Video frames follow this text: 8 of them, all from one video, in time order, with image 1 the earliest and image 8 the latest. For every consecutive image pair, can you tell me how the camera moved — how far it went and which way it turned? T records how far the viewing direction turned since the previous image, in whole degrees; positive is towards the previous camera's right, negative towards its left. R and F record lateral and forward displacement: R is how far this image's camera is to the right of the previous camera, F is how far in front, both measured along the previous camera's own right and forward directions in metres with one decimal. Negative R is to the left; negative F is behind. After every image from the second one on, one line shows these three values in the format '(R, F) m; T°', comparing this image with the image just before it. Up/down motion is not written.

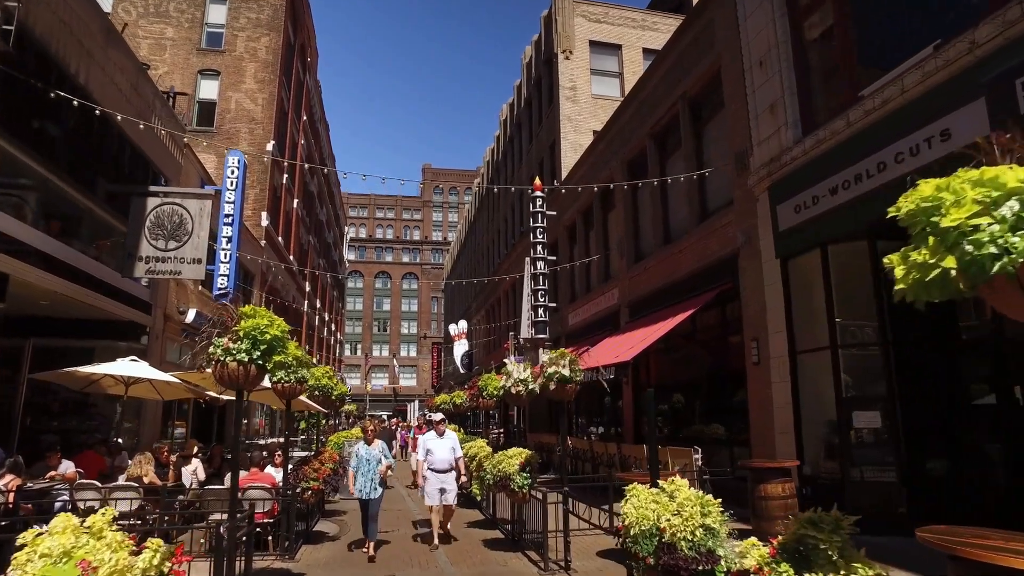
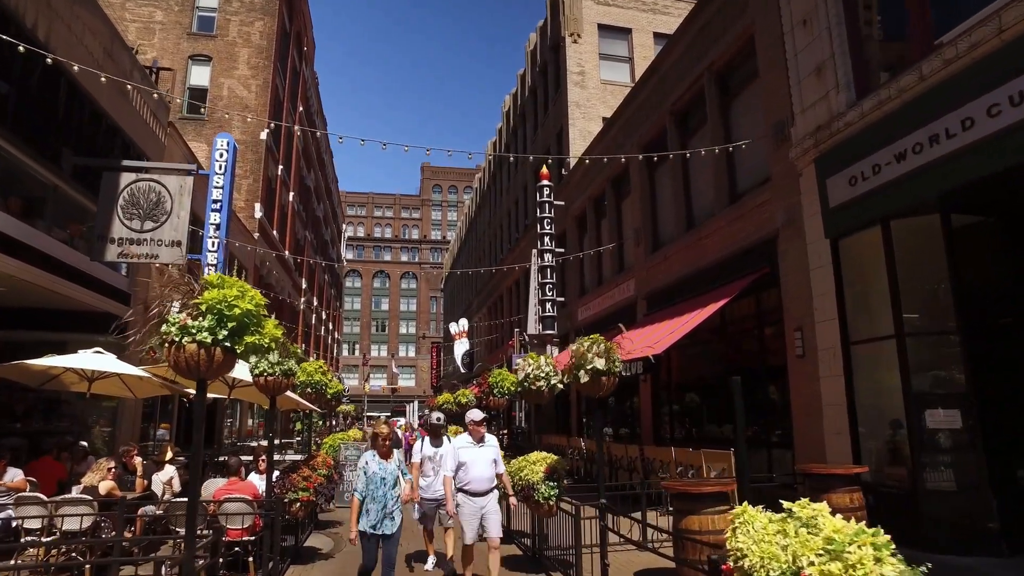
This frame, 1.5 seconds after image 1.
(-0.3, +1.2) m; 0°
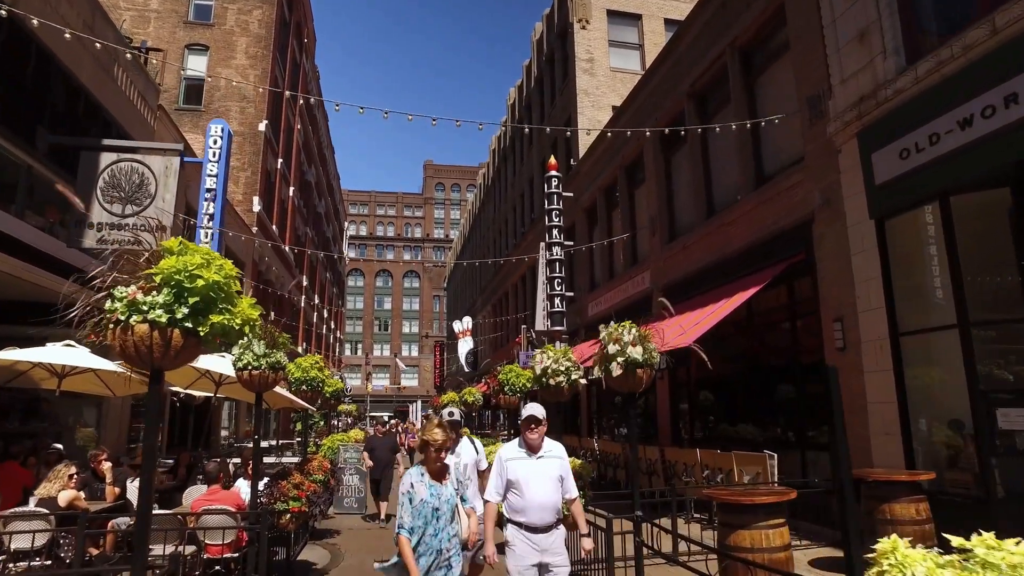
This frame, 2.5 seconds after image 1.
(-0.2, +0.9) m; 0°
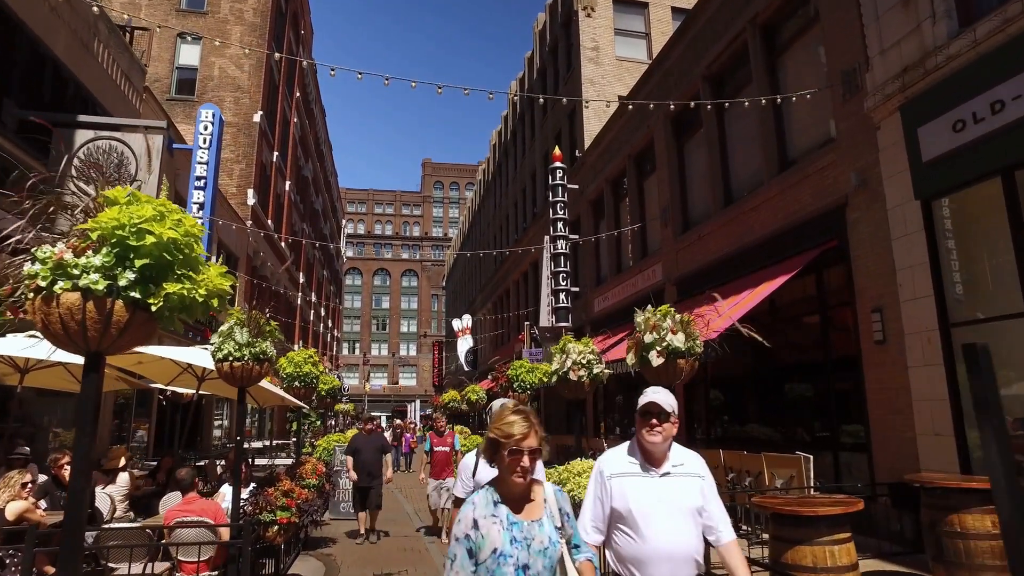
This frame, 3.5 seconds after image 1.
(-0.2, +0.8) m; 0°
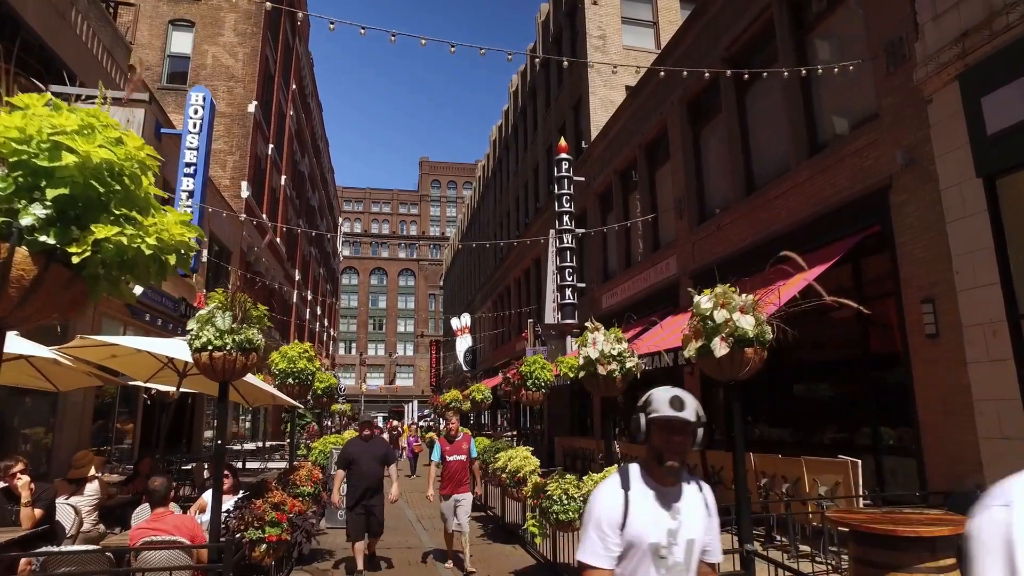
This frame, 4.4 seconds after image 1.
(-0.3, +0.8) m; 0°
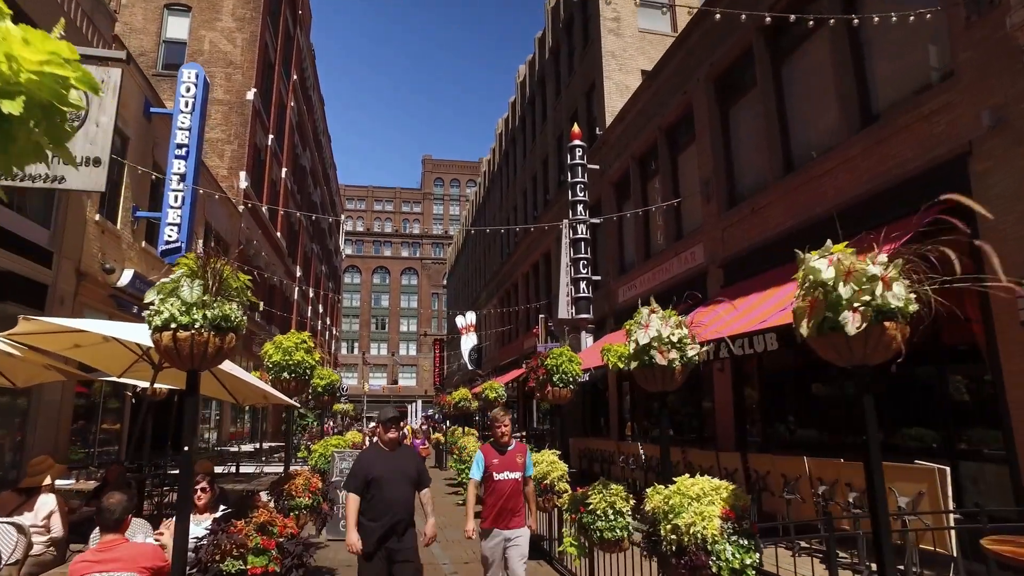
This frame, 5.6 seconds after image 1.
(-0.3, +1.1) m; 0°
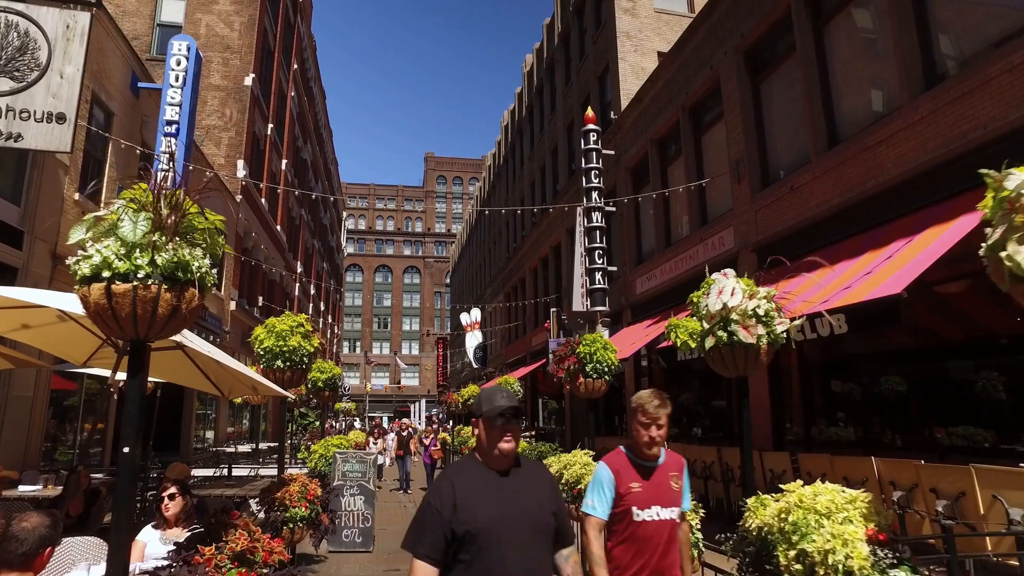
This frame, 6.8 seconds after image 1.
(-0.3, +1.0) m; 0°
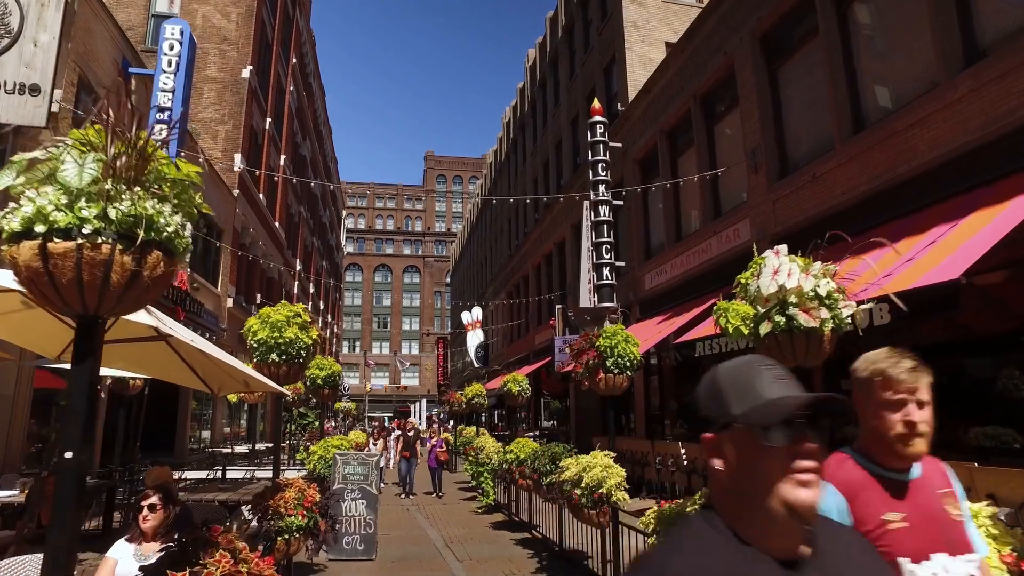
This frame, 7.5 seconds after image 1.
(-0.2, +0.5) m; 0°
